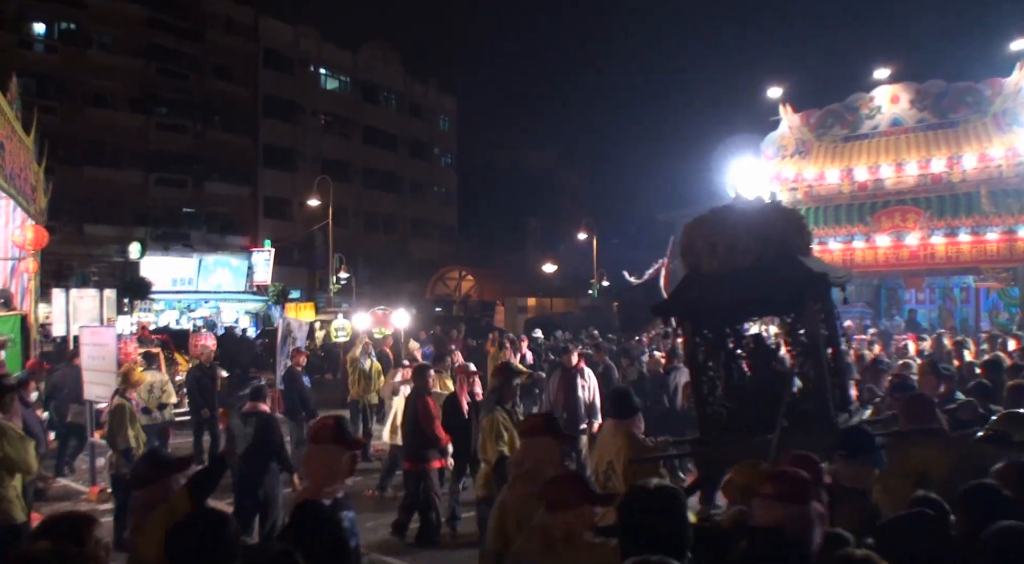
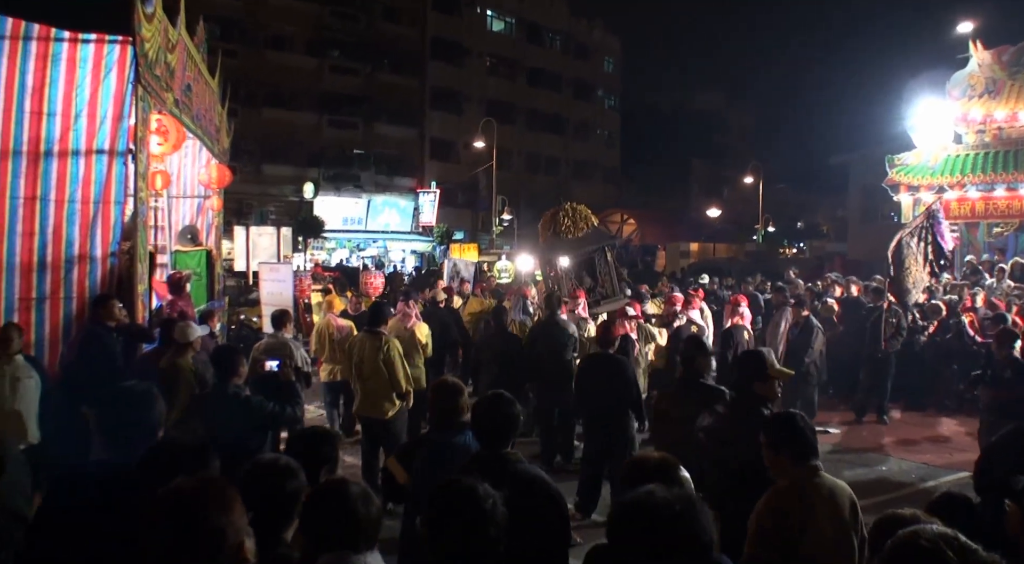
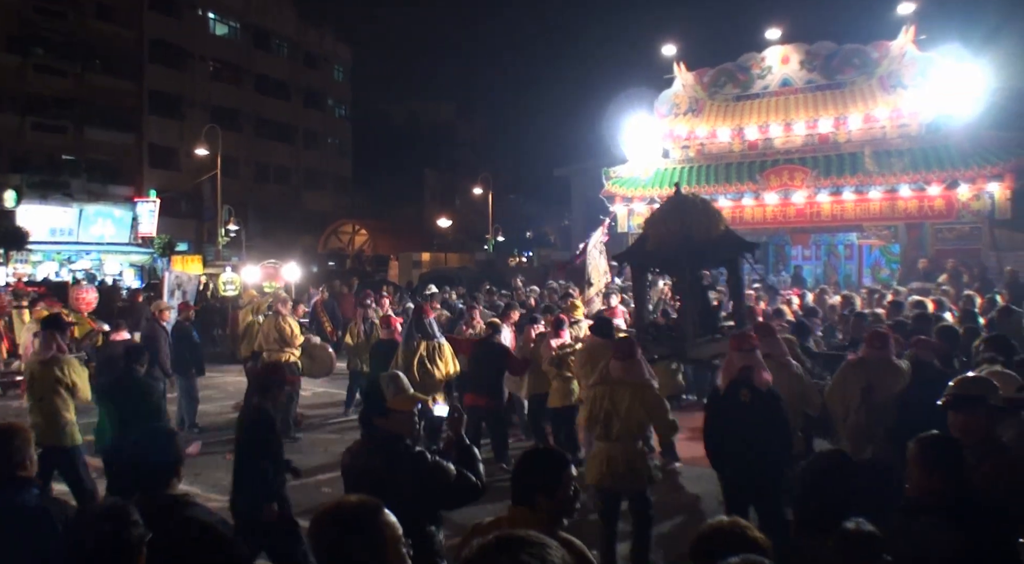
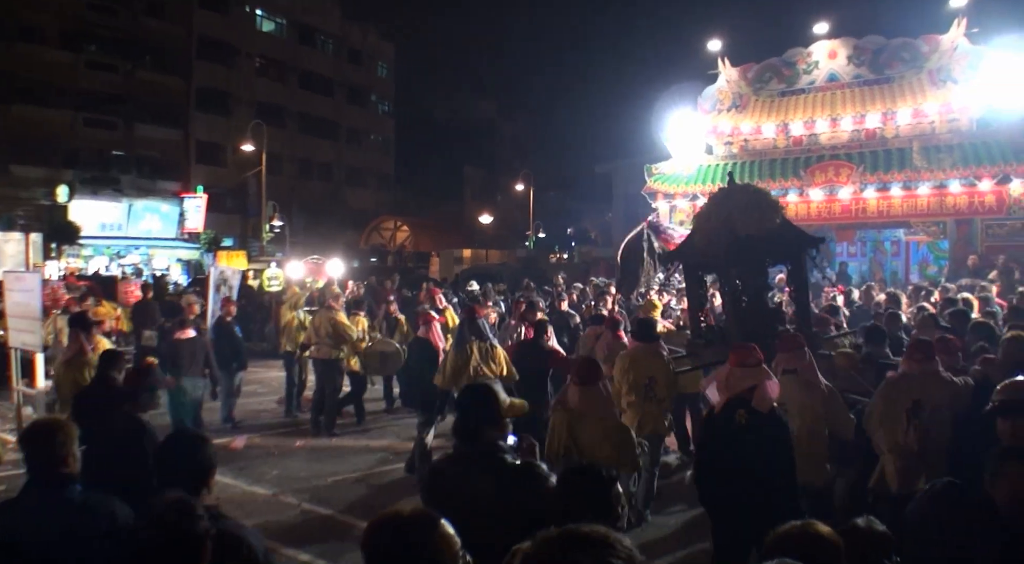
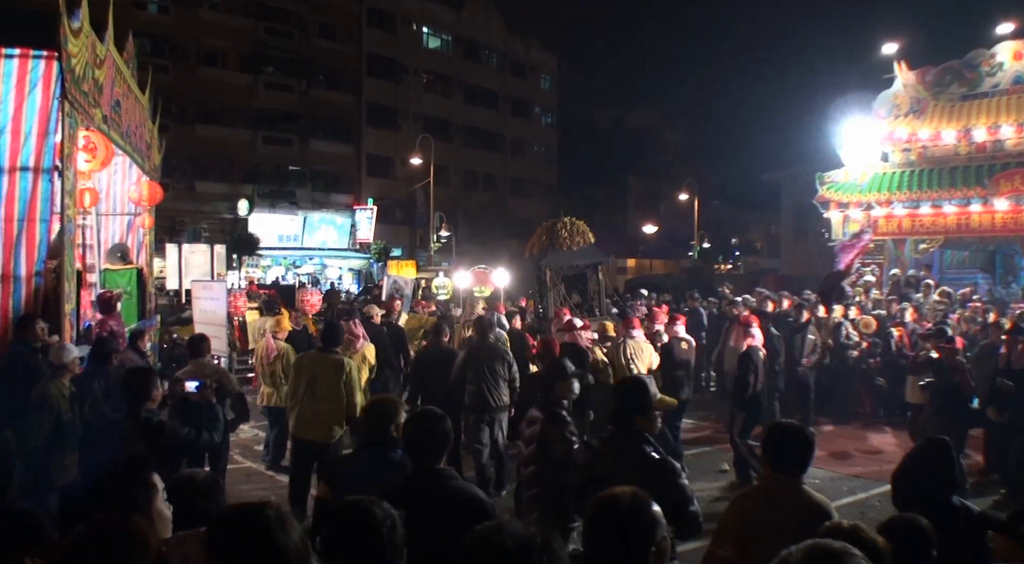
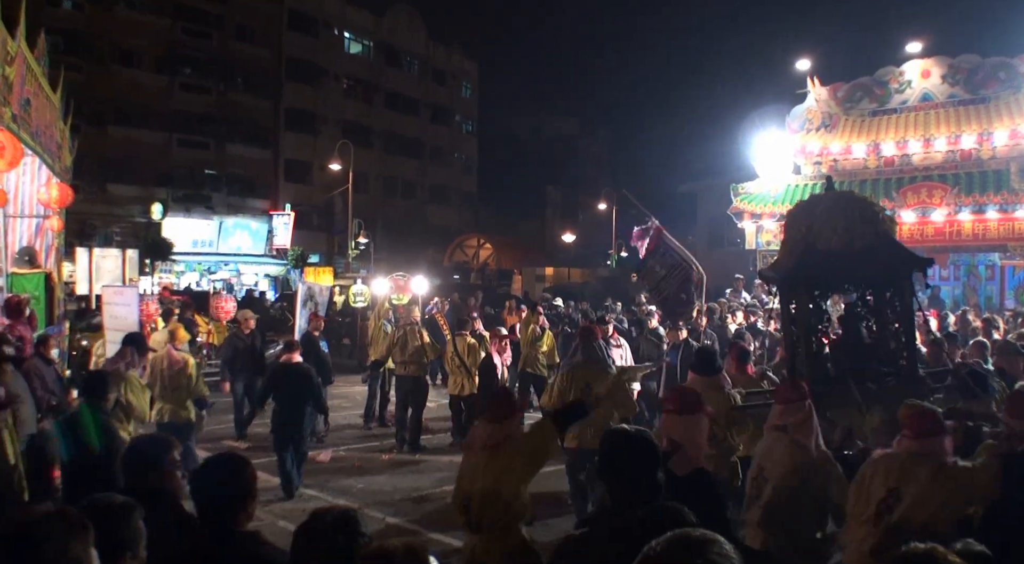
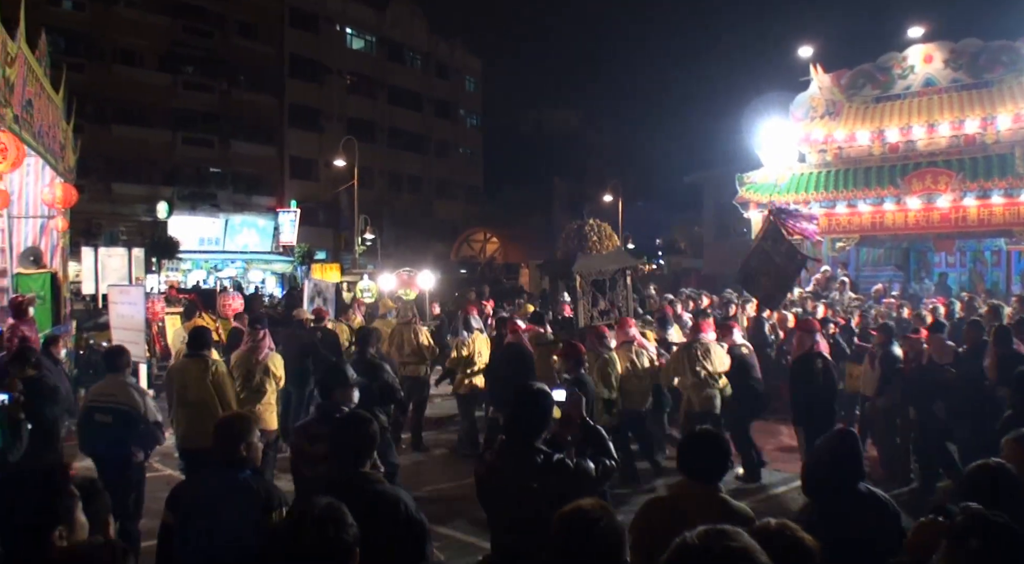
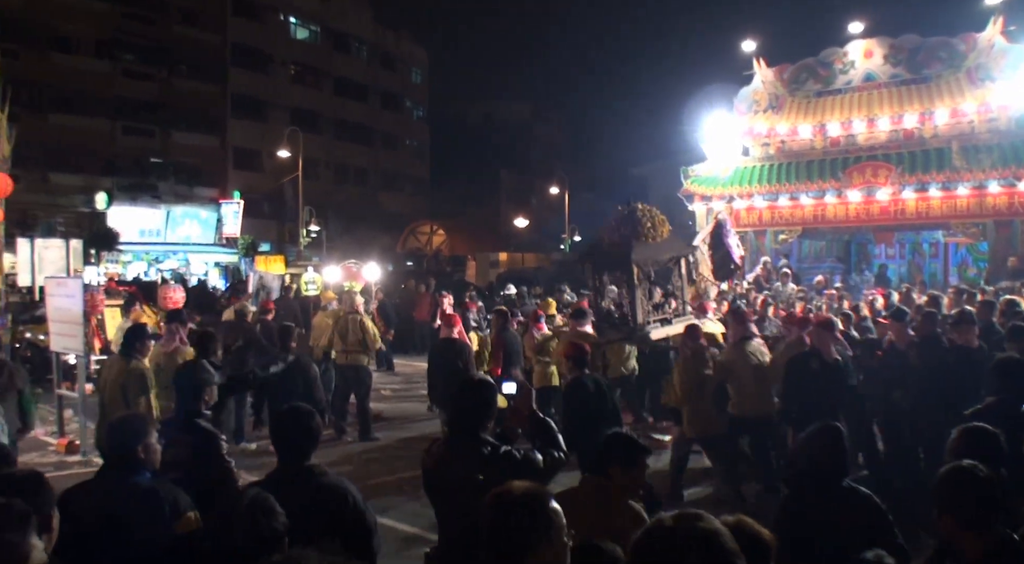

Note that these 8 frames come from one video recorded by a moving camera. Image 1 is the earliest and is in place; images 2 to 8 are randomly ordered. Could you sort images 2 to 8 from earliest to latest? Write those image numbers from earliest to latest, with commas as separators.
6, 4, 3, 8, 7, 5, 2
